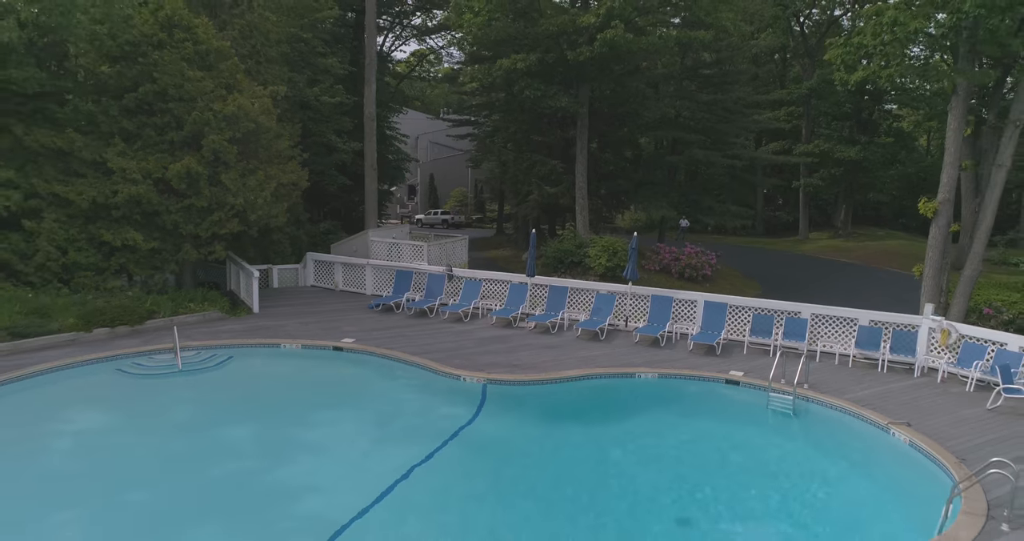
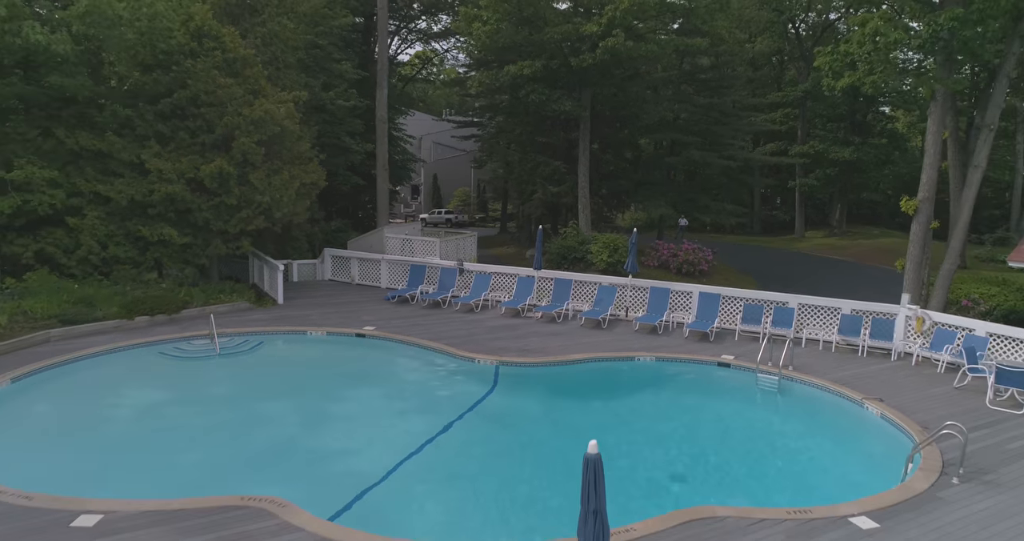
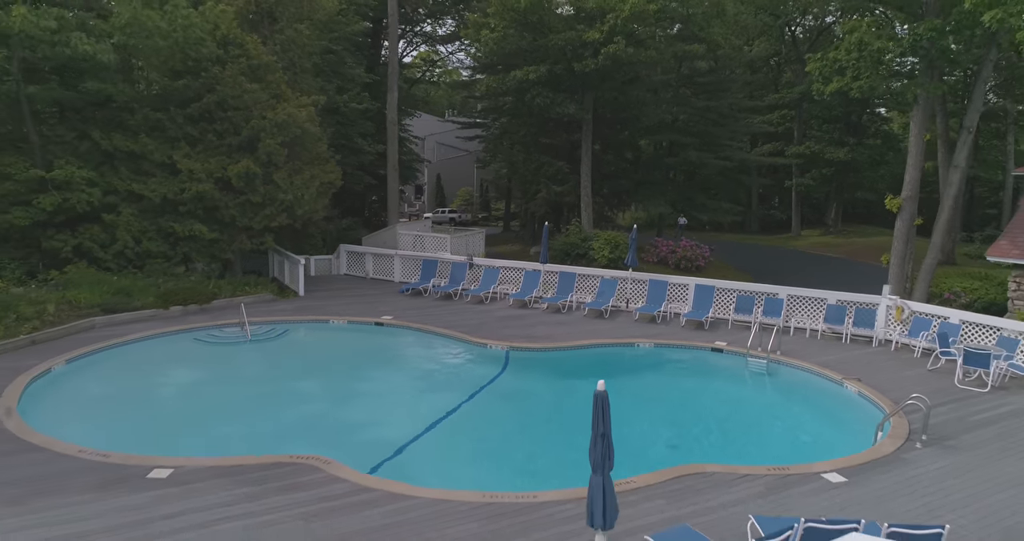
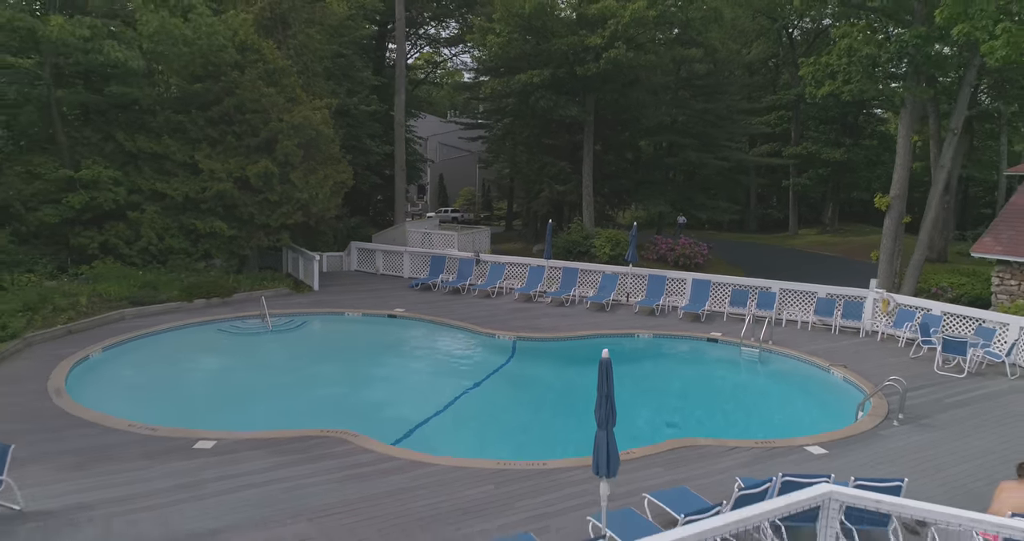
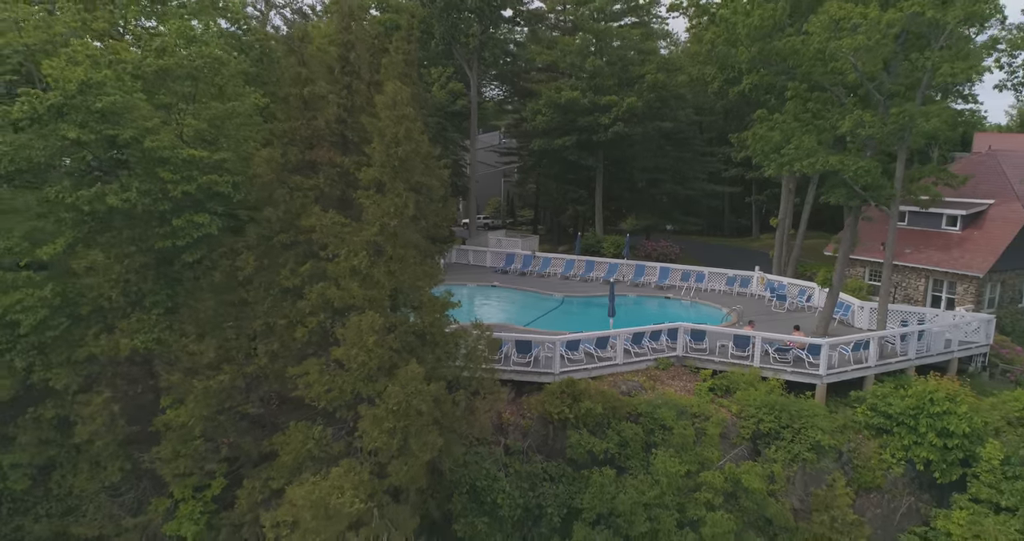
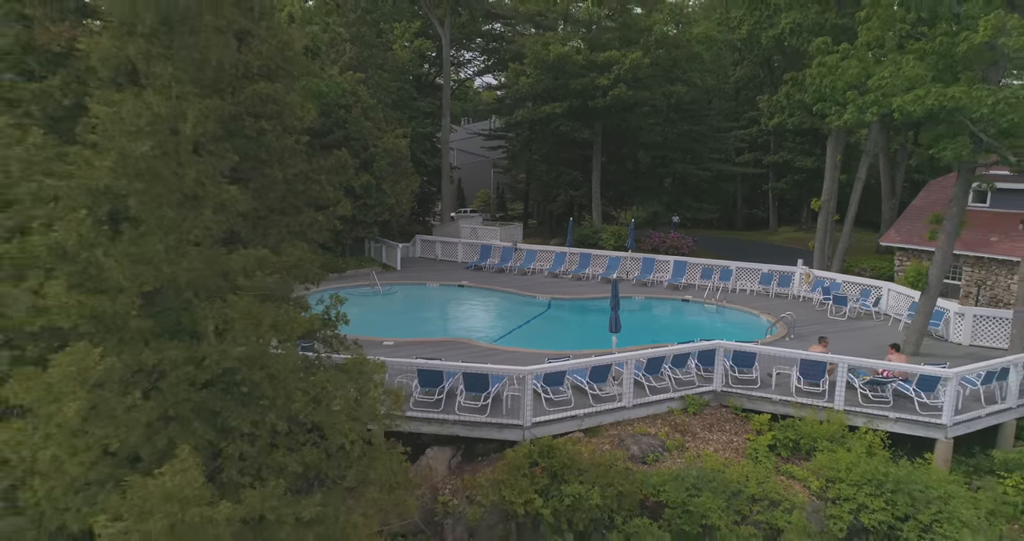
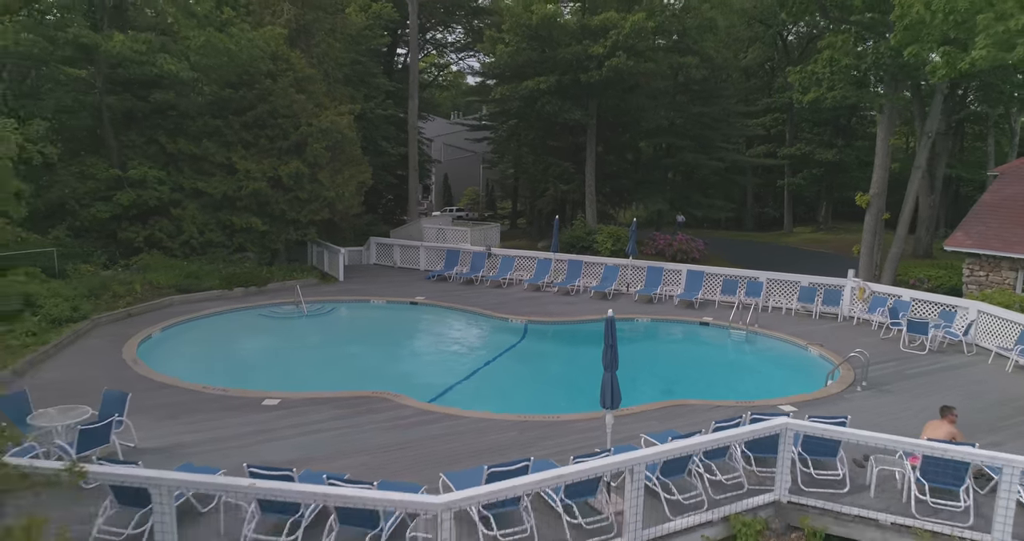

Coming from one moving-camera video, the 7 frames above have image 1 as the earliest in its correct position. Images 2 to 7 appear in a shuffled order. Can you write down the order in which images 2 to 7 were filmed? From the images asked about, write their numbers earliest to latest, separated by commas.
2, 3, 4, 7, 6, 5
